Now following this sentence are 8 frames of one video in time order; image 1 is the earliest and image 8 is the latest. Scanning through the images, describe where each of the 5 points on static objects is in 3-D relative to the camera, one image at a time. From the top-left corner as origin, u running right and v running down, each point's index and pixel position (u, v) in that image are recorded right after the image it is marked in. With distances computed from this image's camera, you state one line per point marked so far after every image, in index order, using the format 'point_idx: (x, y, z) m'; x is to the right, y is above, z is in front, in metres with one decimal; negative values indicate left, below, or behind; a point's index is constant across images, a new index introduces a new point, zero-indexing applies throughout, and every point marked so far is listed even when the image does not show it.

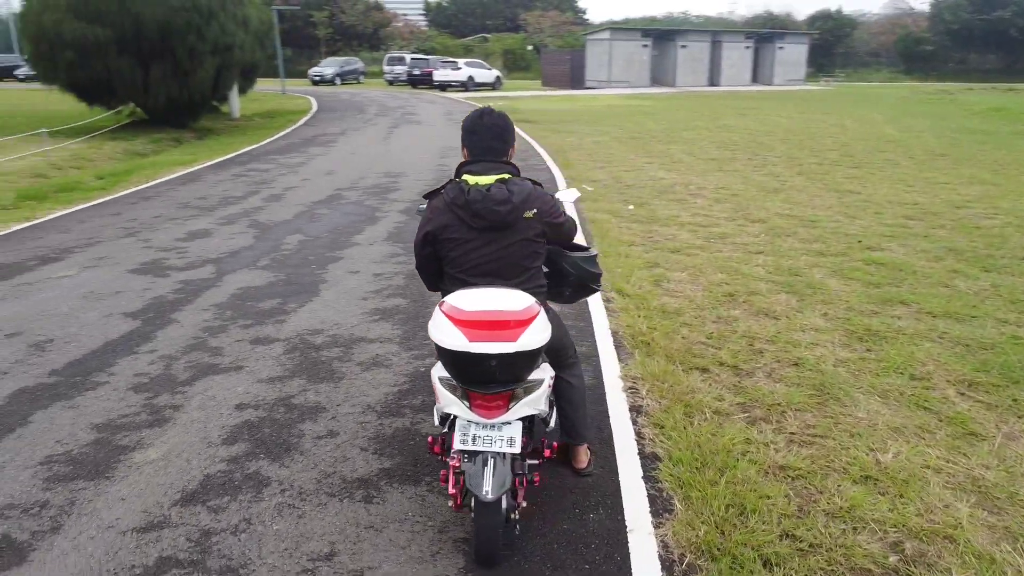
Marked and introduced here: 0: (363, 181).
0: (-2.2, +1.6, +12.0) m
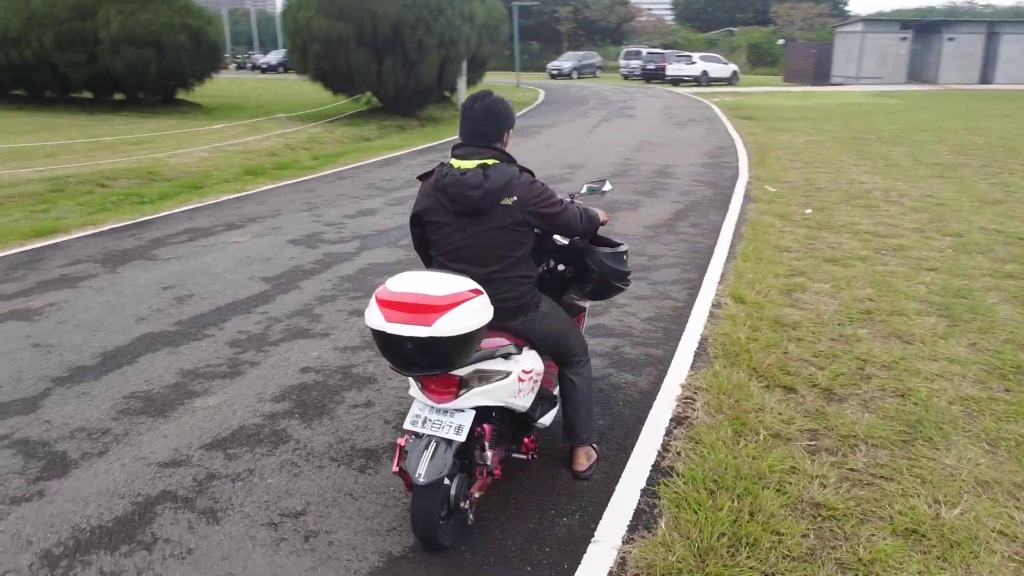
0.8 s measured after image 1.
0: (+0.5, +1.8, +12.2) m
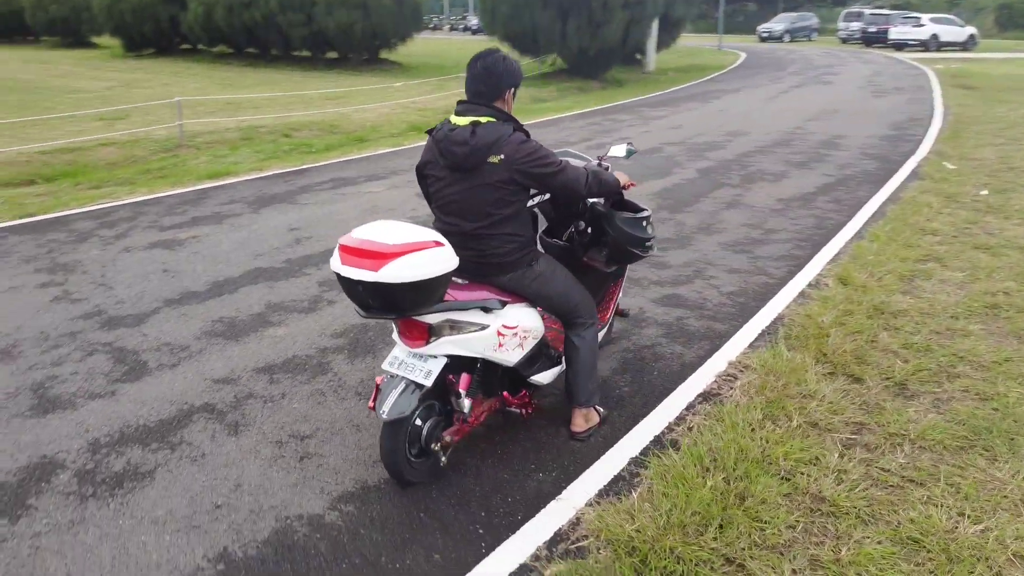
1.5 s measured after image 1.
0: (+2.7, +2.2, +11.8) m
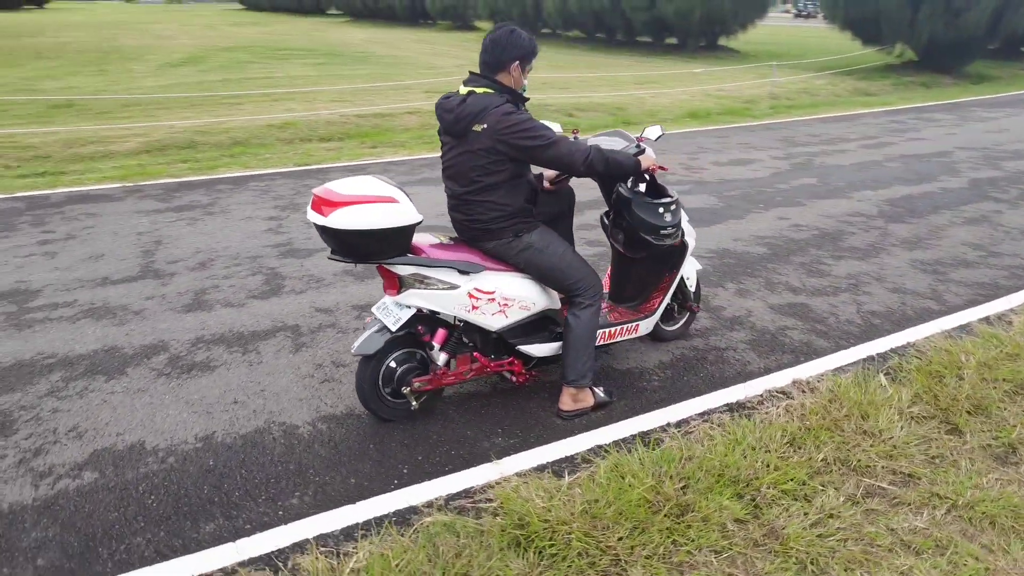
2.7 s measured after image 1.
0: (+6.2, +1.8, +9.9) m
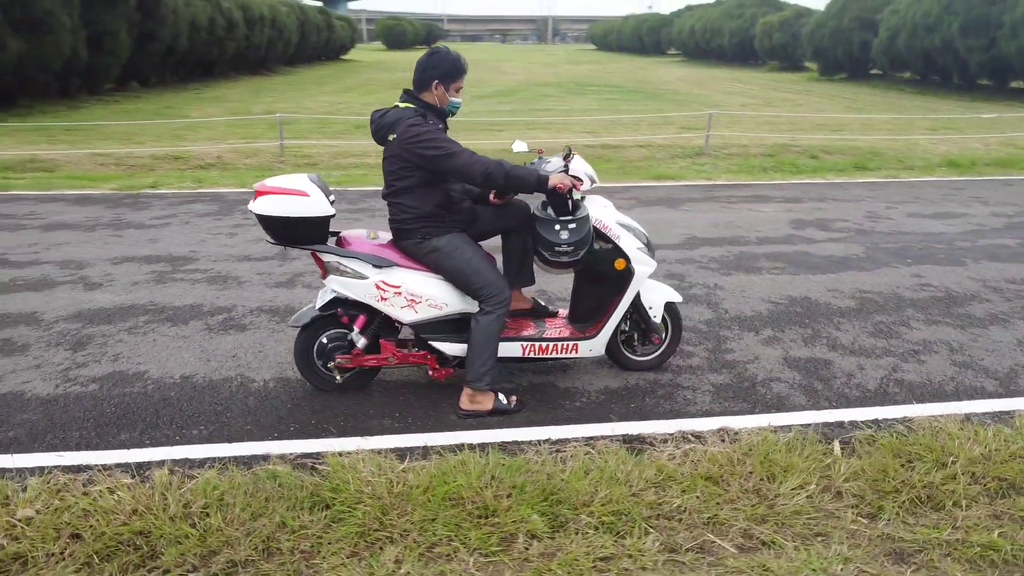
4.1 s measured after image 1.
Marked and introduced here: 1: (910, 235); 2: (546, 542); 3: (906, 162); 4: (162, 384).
0: (+8.0, +0.6, +7.3) m
1: (+3.5, +0.5, +7.0) m
2: (+0.1, -0.9, +2.9) m
3: (+5.7, +1.8, +11.6) m
4: (-1.8, -0.5, +4.0) m
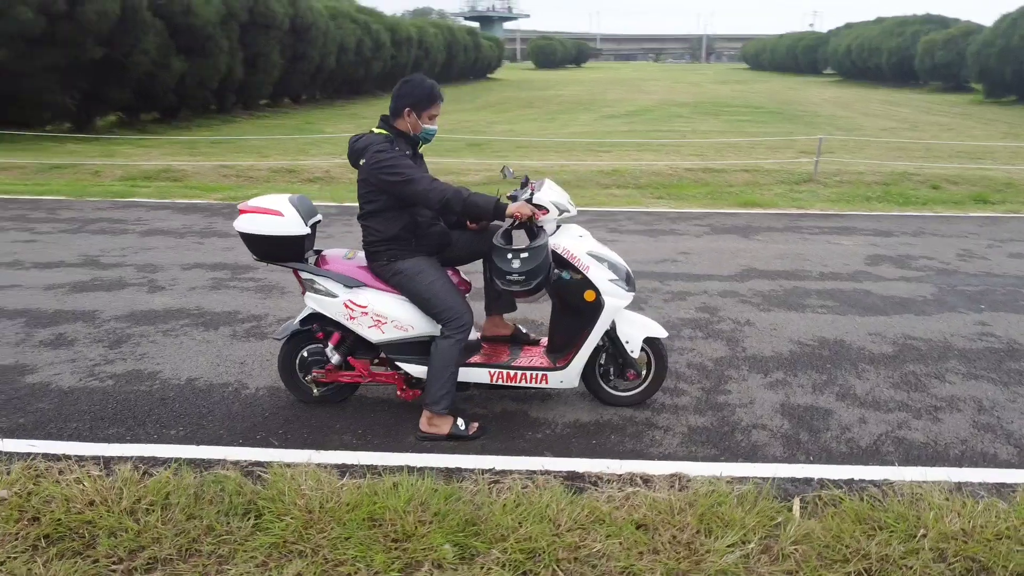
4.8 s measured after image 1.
0: (+8.4, -0.1, +5.9) m
1: (+3.9, +0.1, +6.3) m
2: (-0.2, -1.0, +2.9) m
3: (+6.9, +1.2, +10.5) m
4: (-1.9, -0.5, +4.3) m
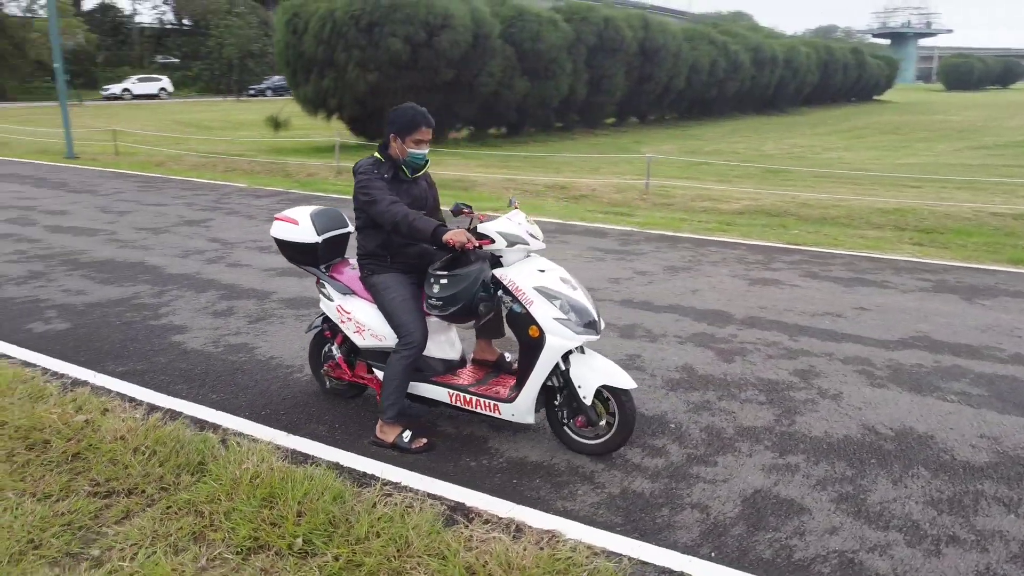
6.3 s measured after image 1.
0: (+8.2, -1.2, +2.0) m
1: (+4.4, -0.6, +4.4) m
2: (-0.9, -1.1, +3.1) m
3: (+9.1, -0.1, +6.8) m
4: (-1.7, -0.5, +5.1) m
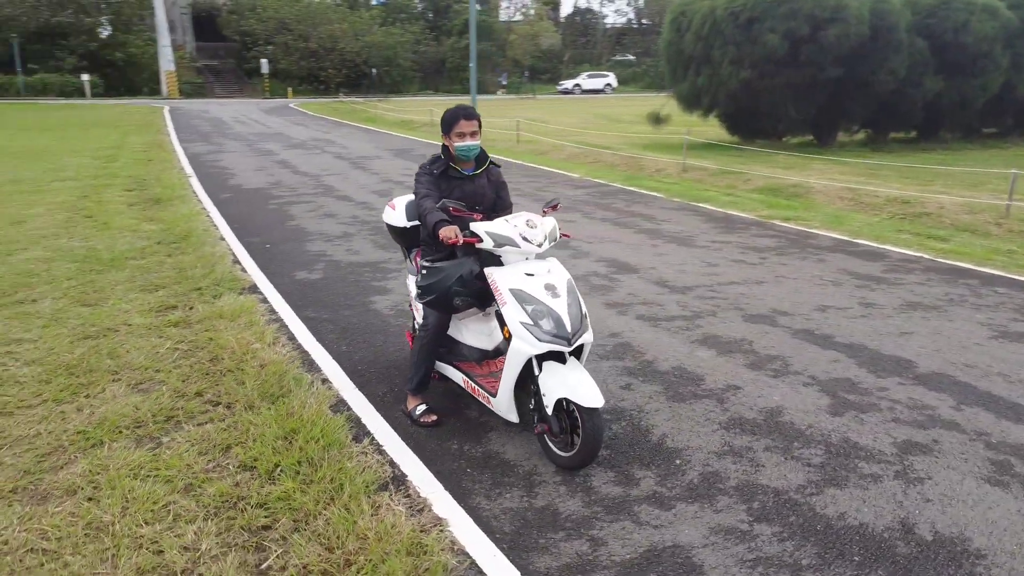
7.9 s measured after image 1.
0: (+6.0, -2.3, -1.7) m
1: (+4.0, -1.2, +2.2) m
2: (-1.2, -0.9, +3.8) m
3: (+9.3, -1.4, +2.0) m
4: (-0.8, -0.3, +5.9) m
